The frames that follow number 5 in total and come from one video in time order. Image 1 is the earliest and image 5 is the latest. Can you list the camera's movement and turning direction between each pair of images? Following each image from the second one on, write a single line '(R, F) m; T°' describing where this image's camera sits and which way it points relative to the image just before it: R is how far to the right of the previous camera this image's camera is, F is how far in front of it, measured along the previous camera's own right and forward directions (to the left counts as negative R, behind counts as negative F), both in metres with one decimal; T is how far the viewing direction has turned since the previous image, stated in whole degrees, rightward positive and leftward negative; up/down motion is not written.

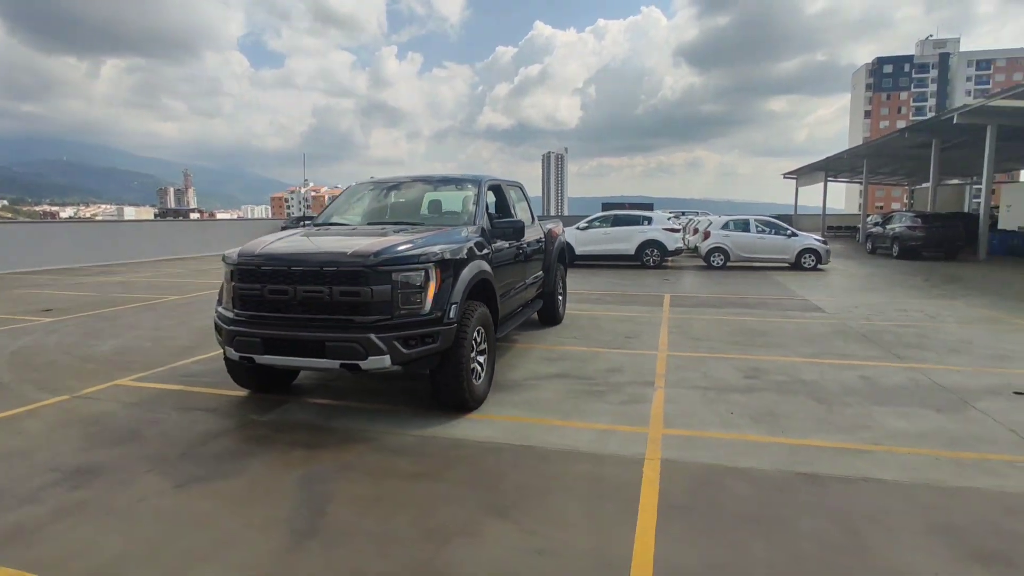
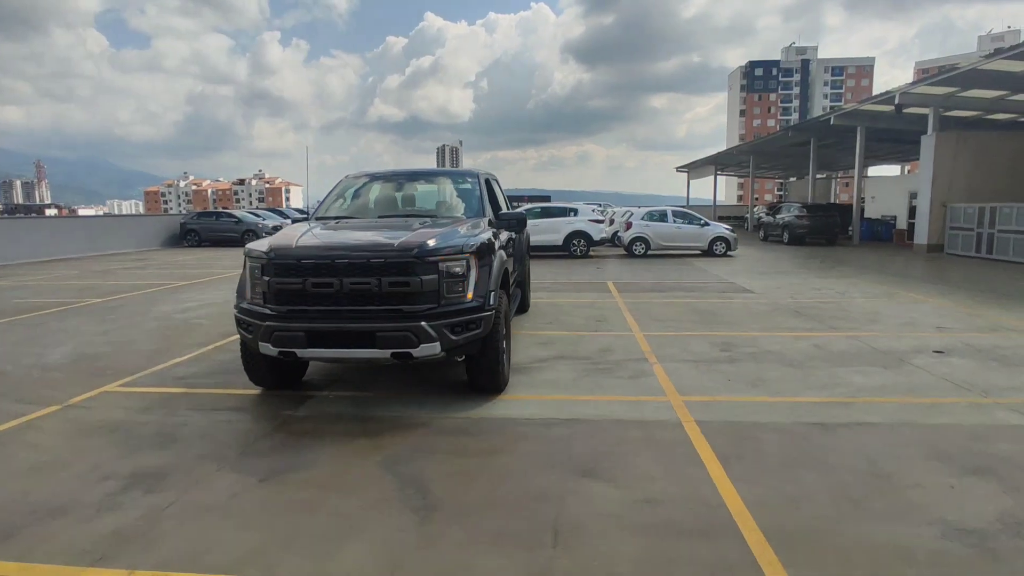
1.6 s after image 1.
(-1.0, -0.2) m; +10°
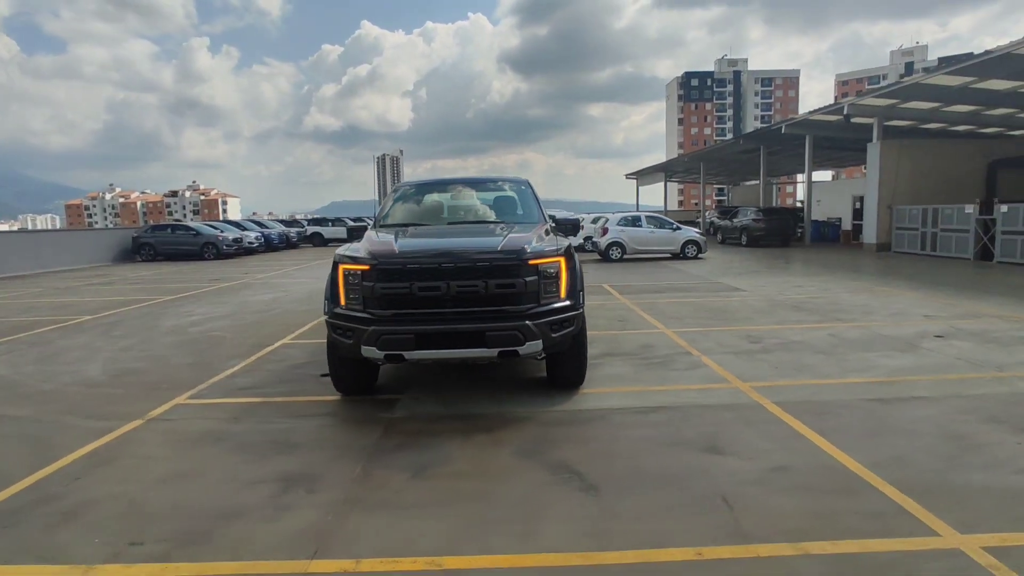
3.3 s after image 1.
(-1.2, -0.2) m; +5°
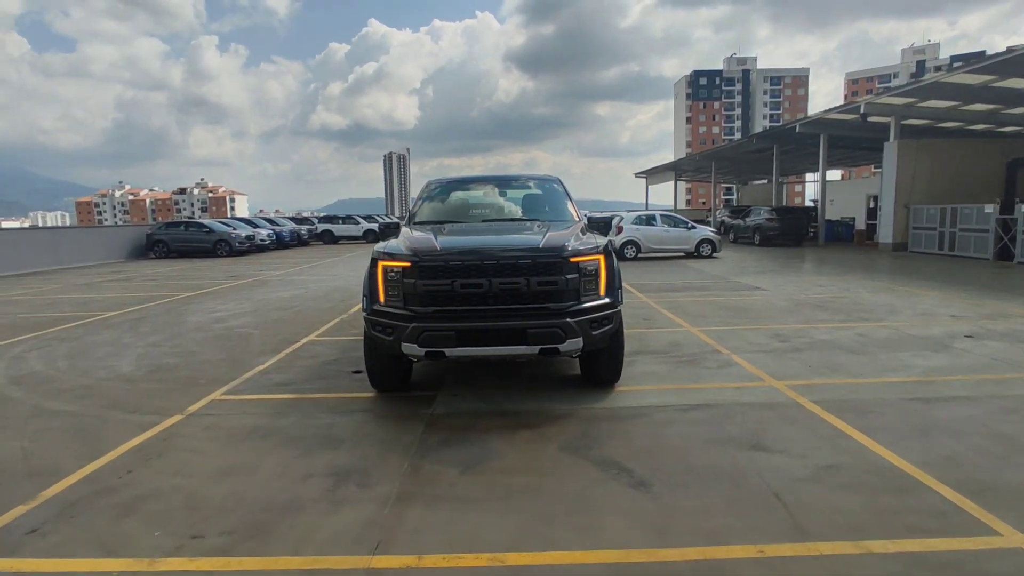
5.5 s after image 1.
(-0.3, 0.0) m; -1°
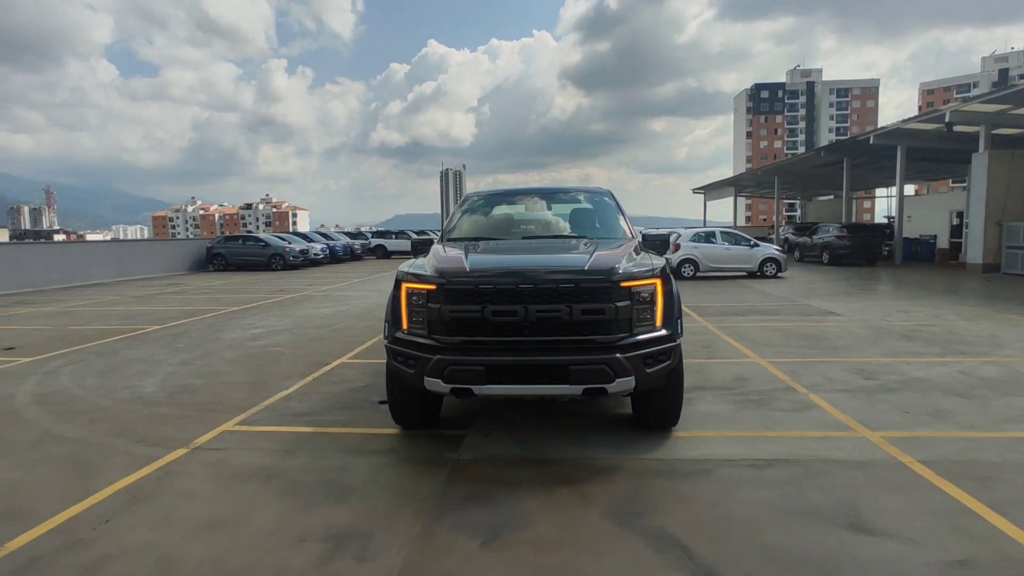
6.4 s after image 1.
(+0.1, +0.6) m; -5°
